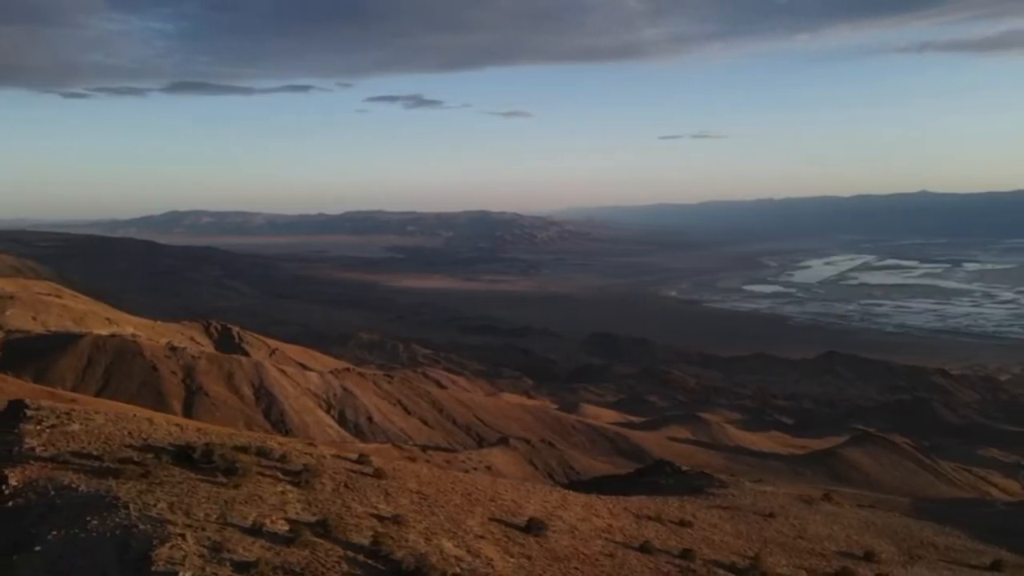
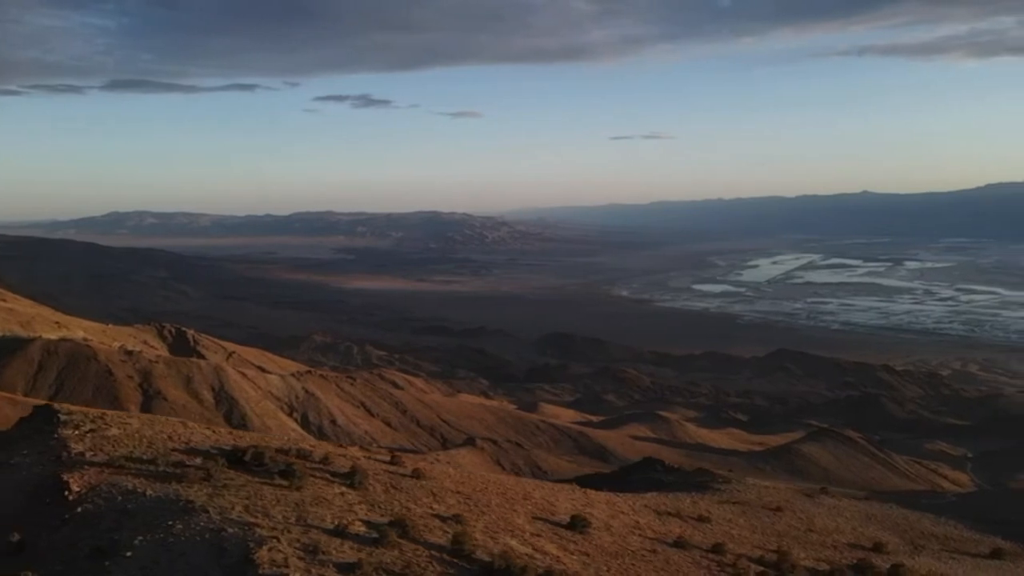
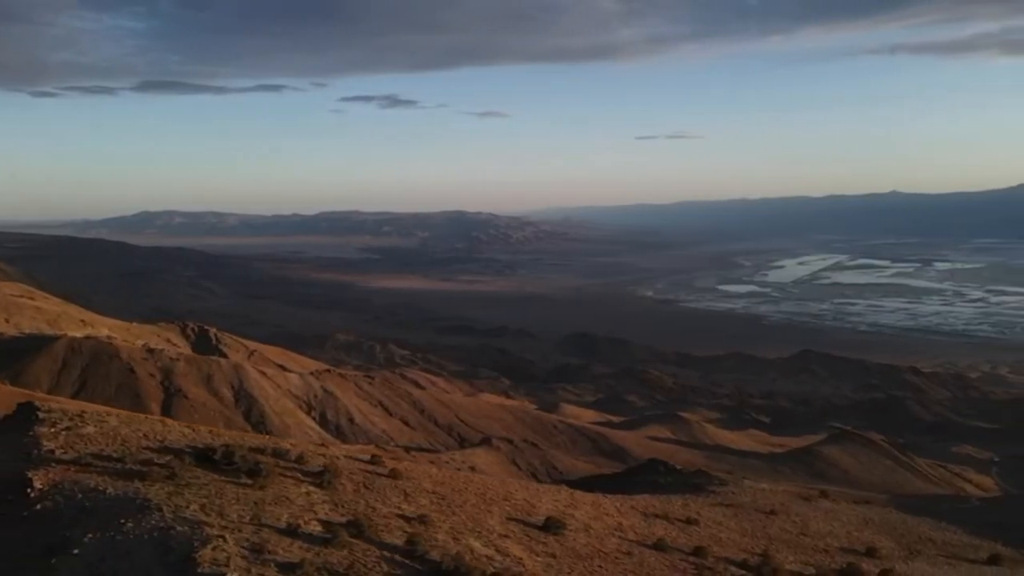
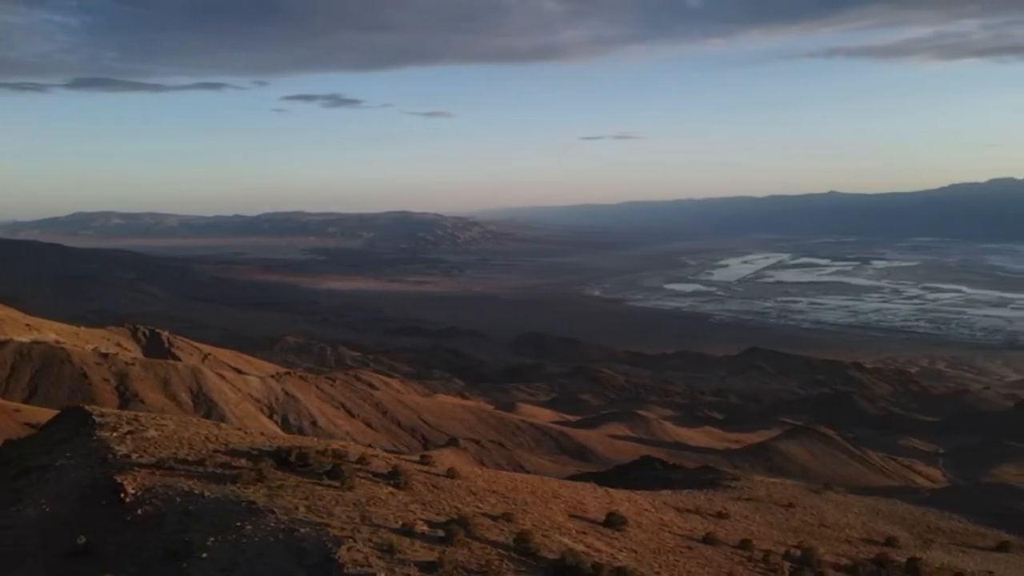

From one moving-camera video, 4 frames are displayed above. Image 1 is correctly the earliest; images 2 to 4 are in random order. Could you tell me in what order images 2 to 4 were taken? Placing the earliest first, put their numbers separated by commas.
3, 2, 4
